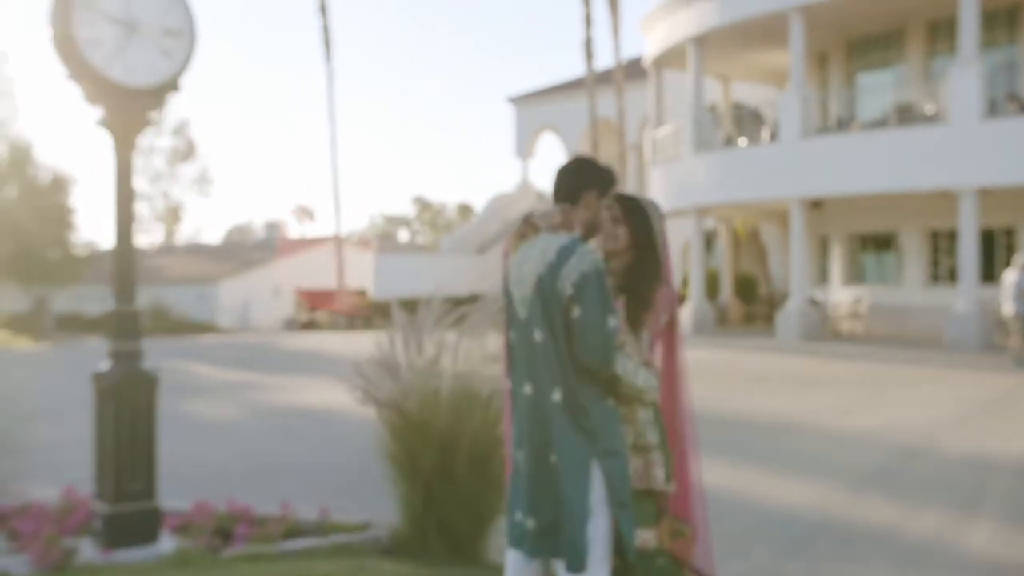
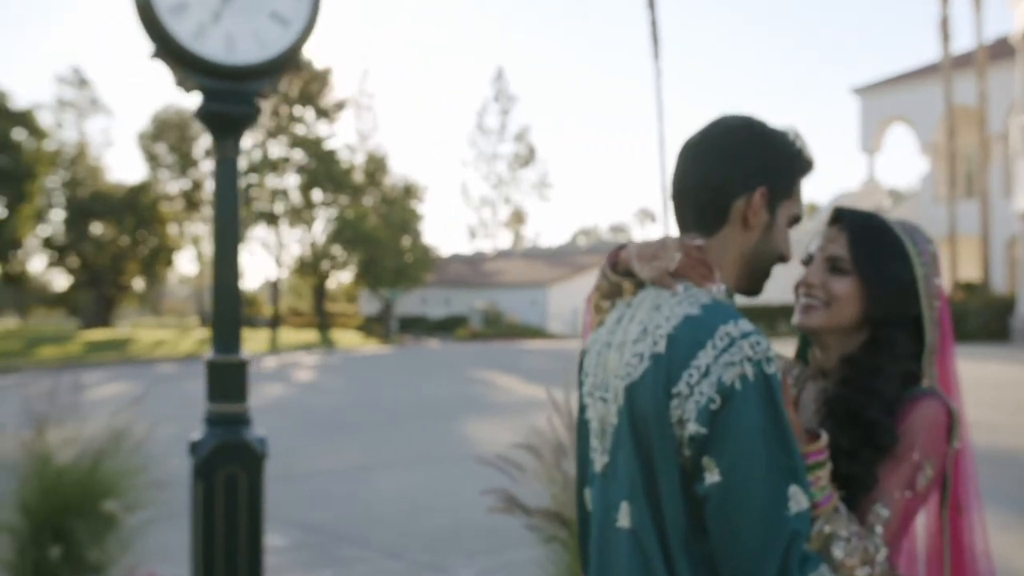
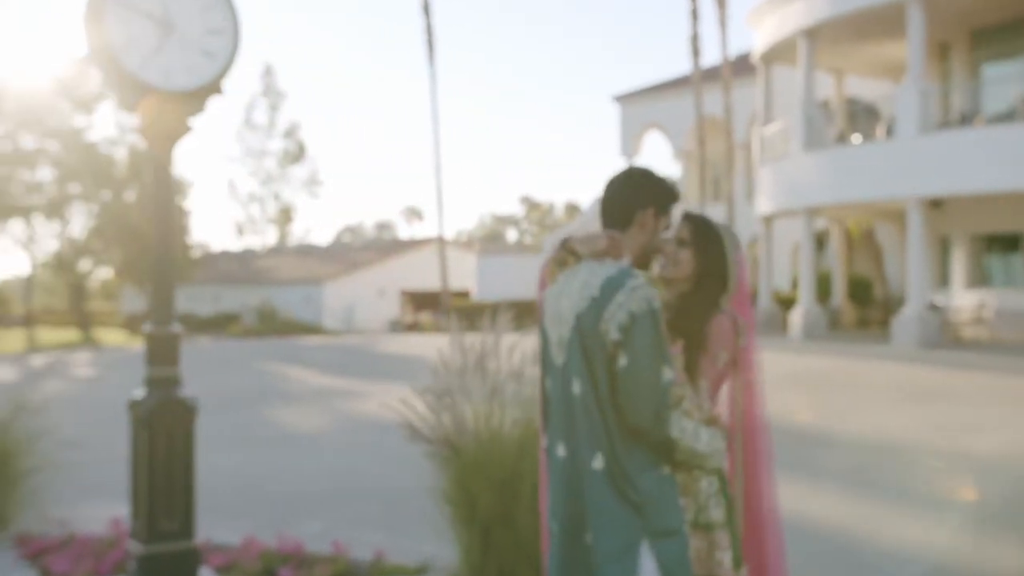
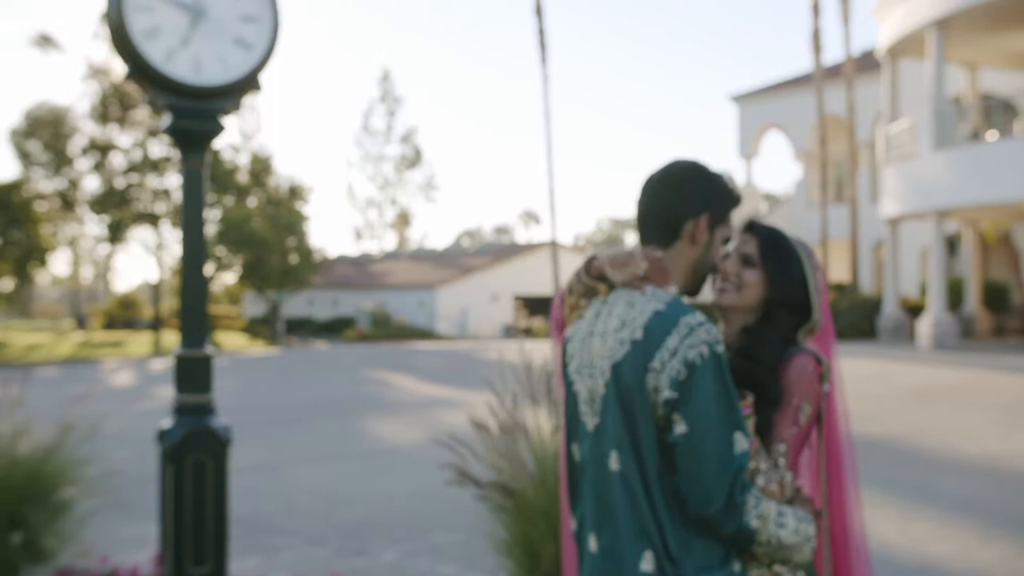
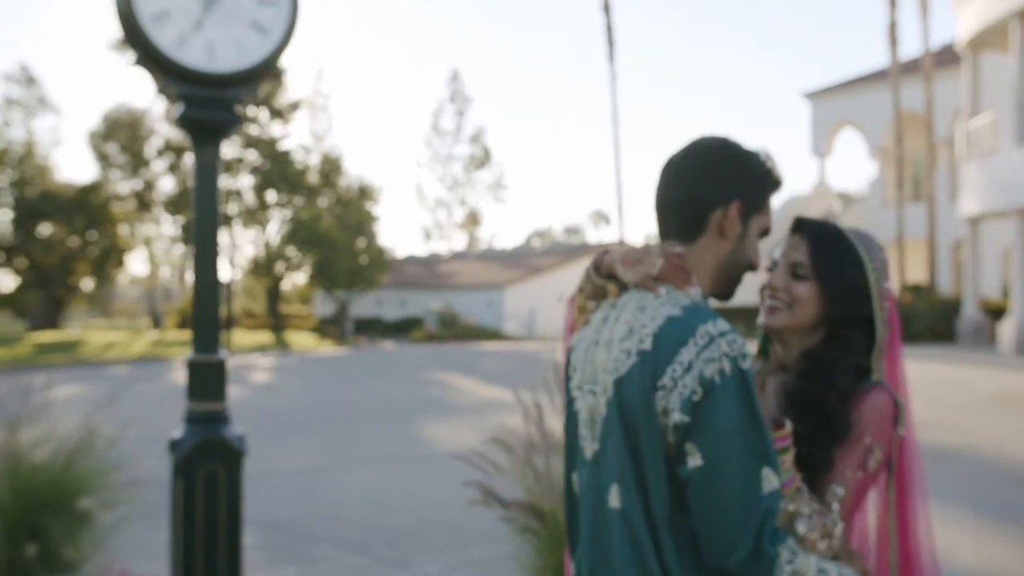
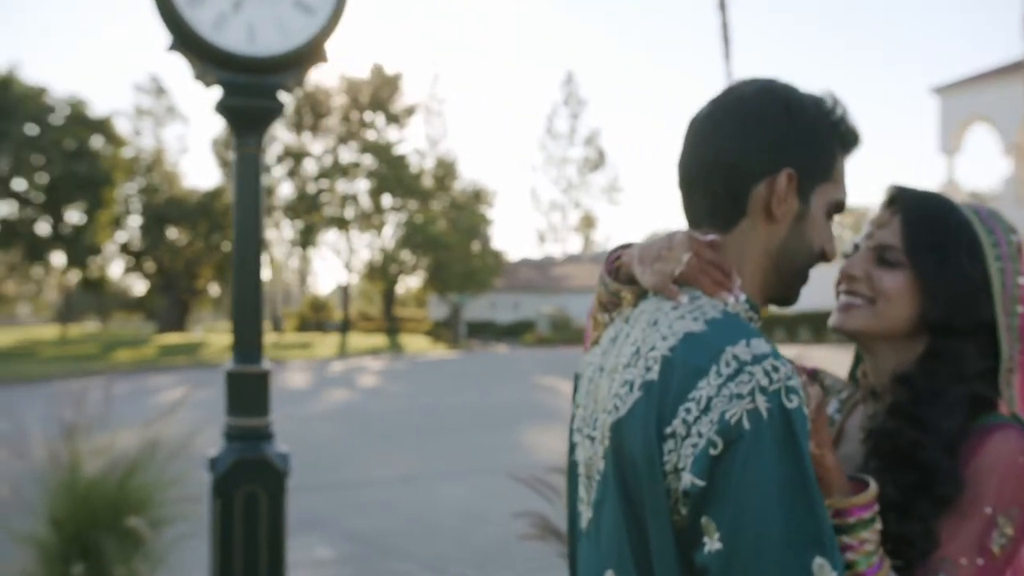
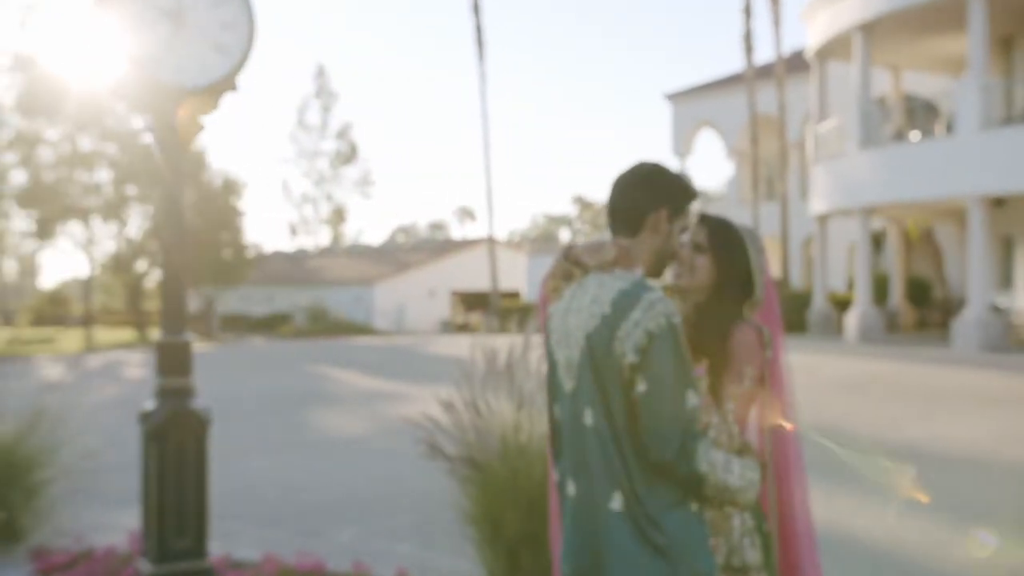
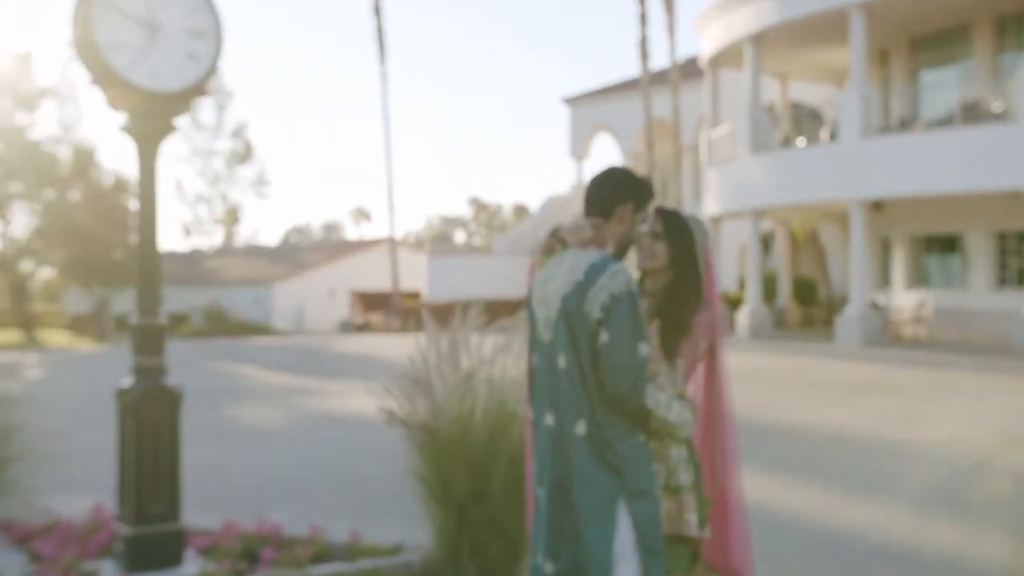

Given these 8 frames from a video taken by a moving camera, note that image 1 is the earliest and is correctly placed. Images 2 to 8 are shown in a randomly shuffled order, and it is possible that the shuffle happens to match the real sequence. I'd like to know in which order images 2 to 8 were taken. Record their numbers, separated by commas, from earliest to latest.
8, 3, 7, 4, 5, 2, 6
